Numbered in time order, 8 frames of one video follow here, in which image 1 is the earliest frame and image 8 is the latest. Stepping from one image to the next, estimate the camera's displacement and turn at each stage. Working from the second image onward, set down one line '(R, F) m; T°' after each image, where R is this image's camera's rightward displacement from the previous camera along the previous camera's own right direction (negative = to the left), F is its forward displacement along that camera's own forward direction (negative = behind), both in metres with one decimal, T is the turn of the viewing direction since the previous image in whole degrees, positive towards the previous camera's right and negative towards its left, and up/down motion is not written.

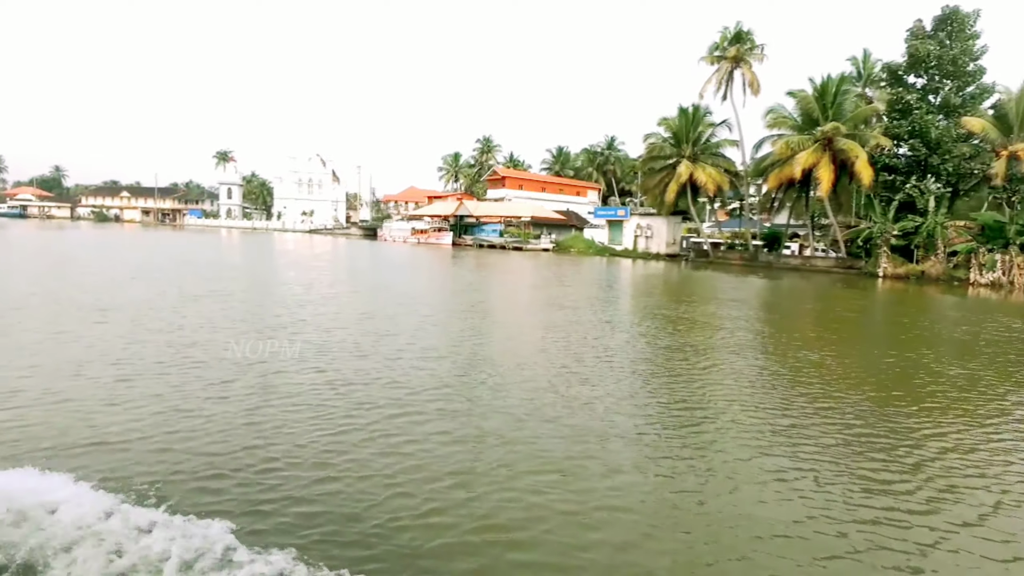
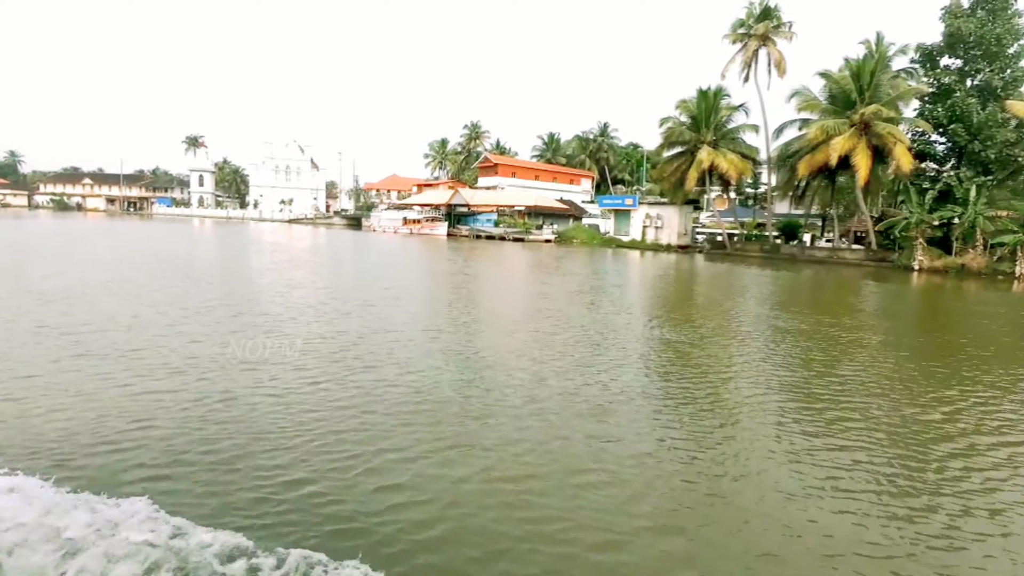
(-1.5, +1.8) m; +3°
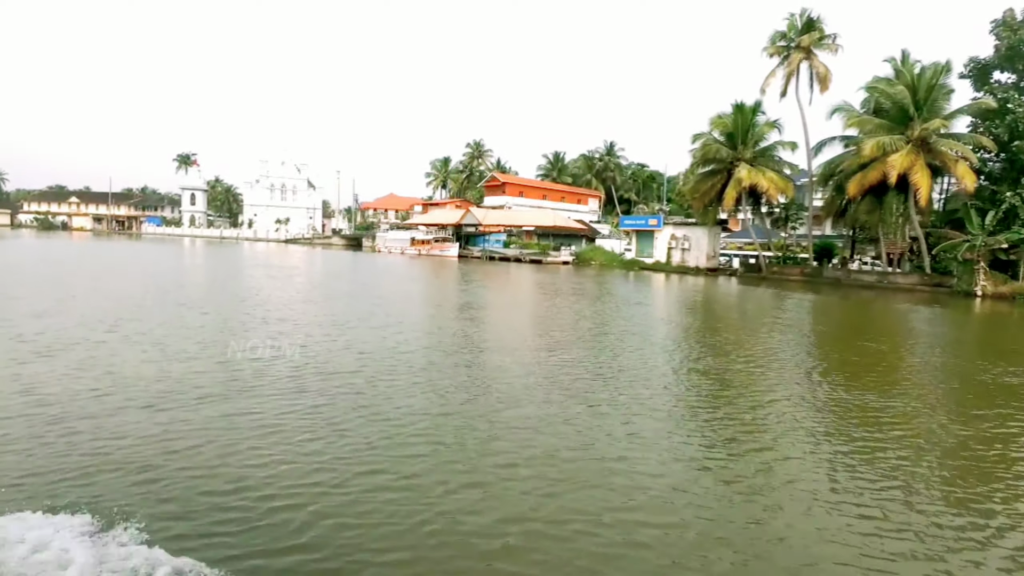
(-1.6, +1.7) m; +1°
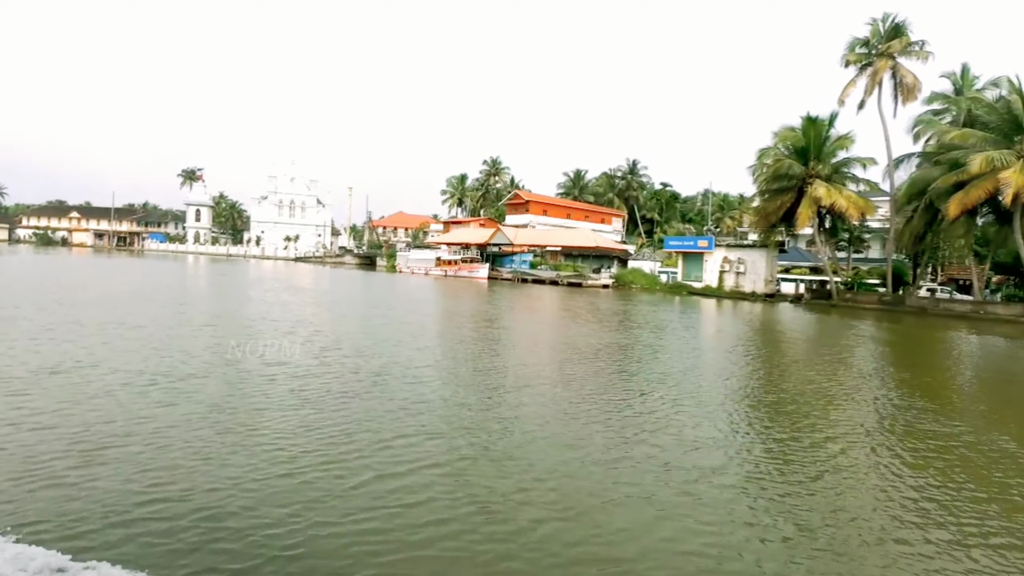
(-2.1, +2.2) m; 0°
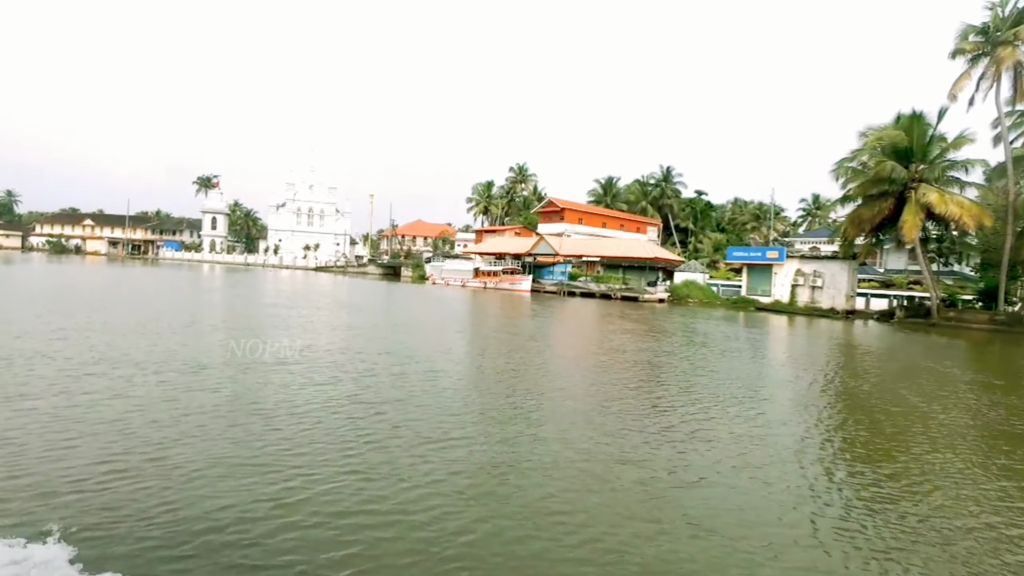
(-2.1, +2.2) m; -1°
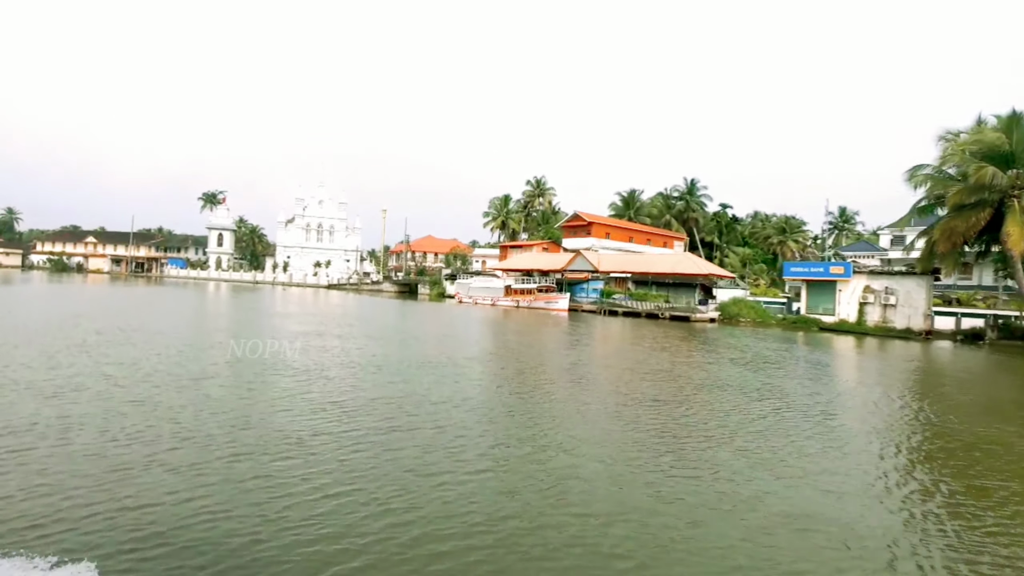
(-1.9, +2.0) m; 0°
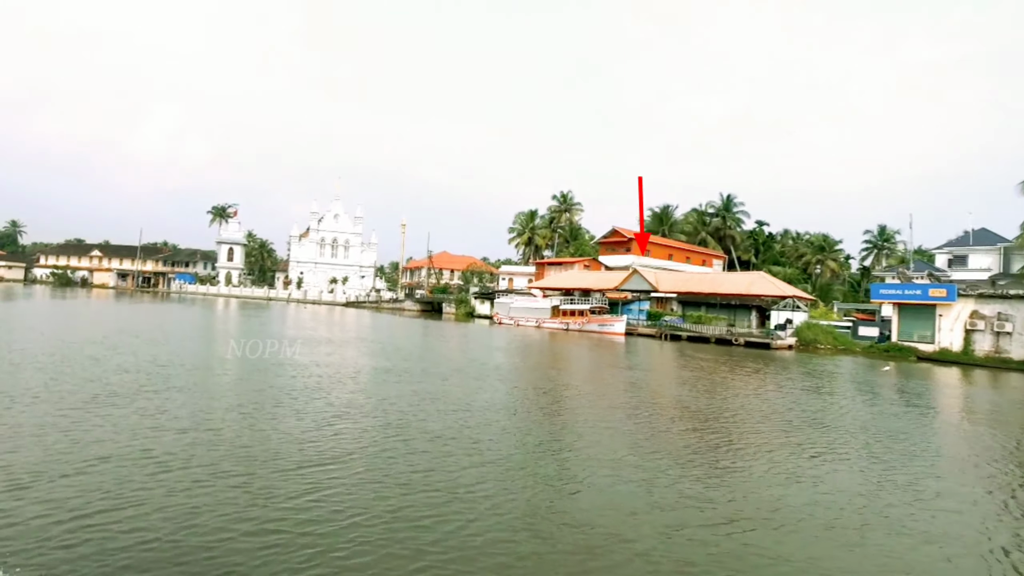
(-2.4, +2.5) m; 0°
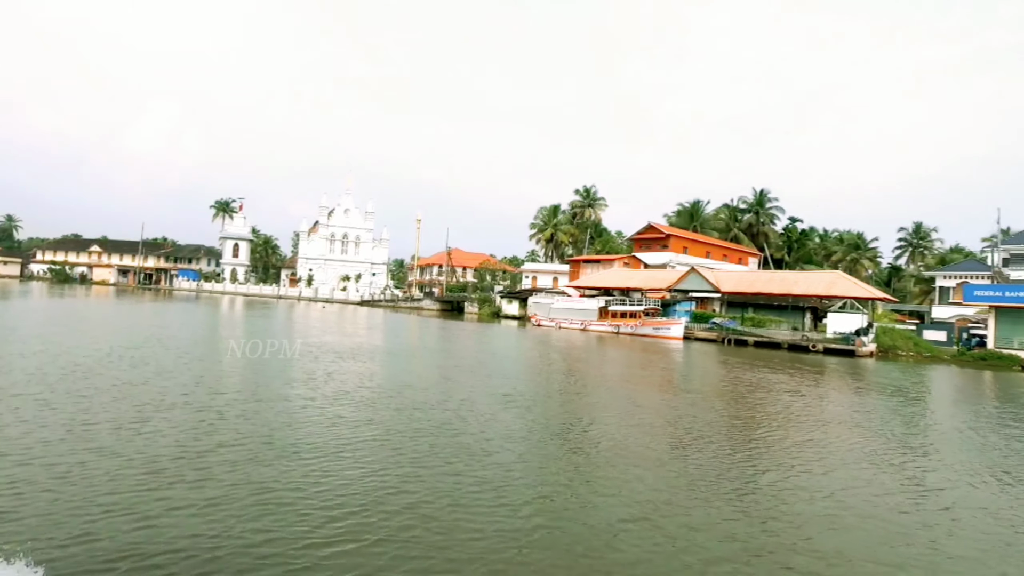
(-2.2, +2.2) m; 0°
